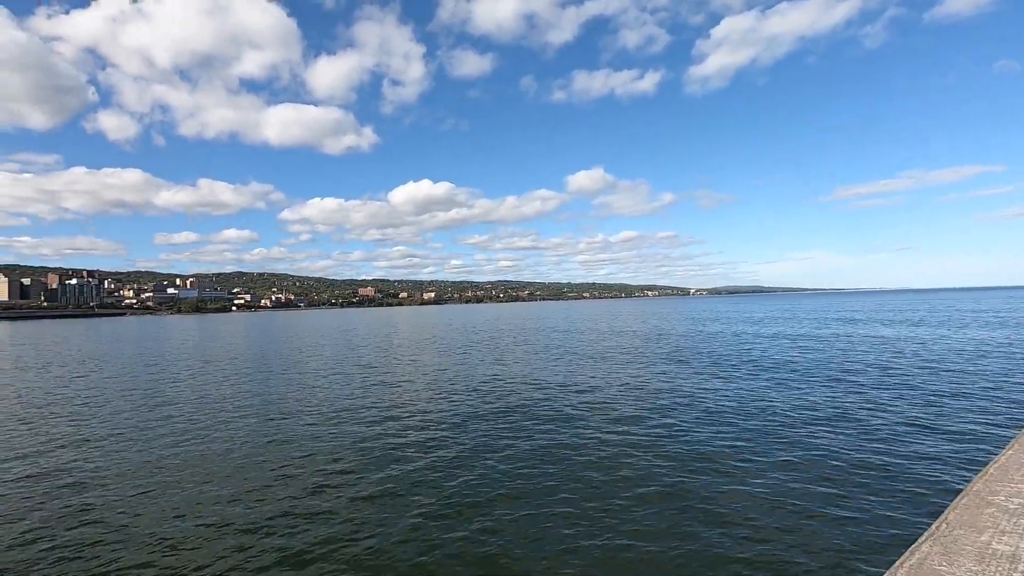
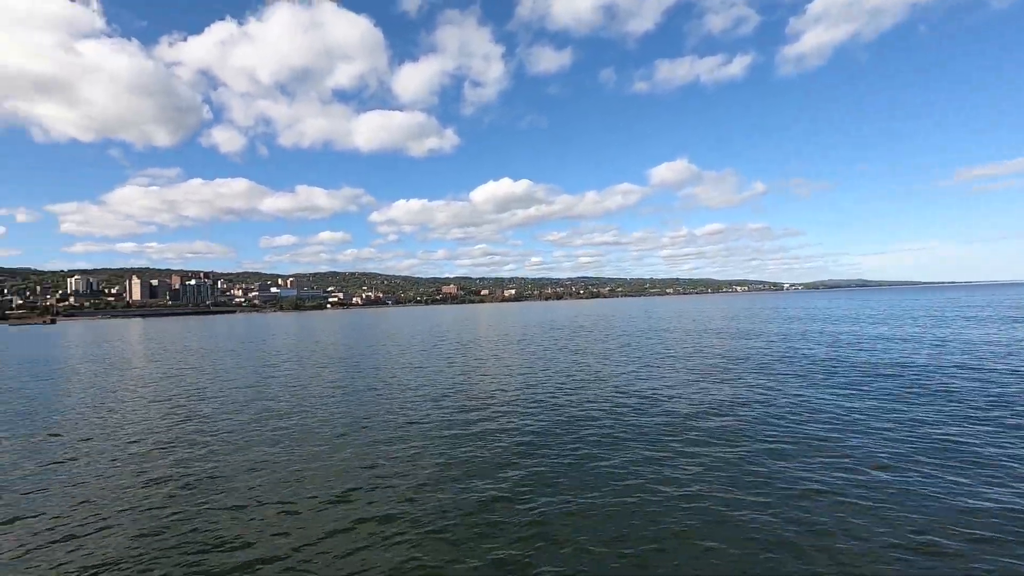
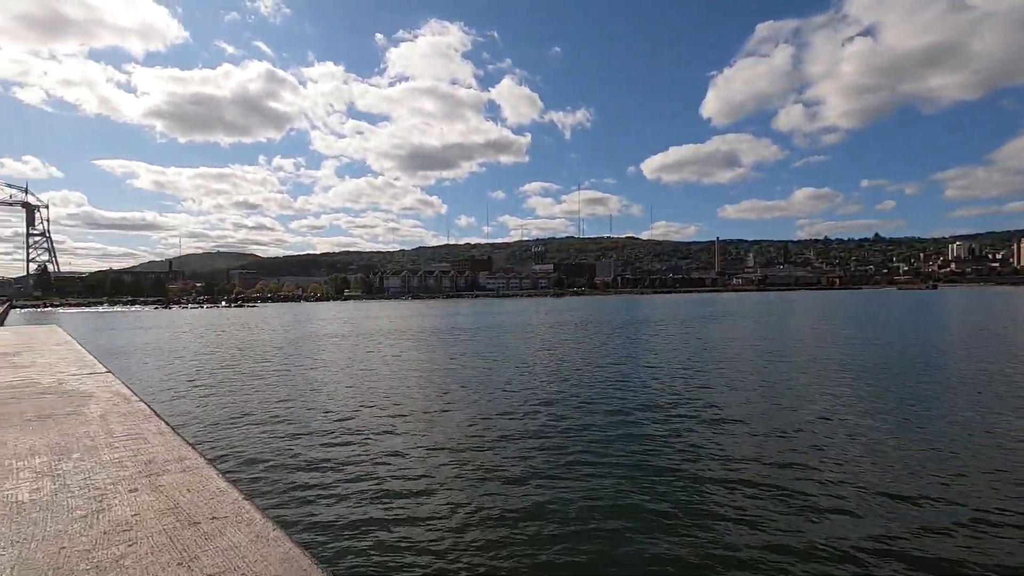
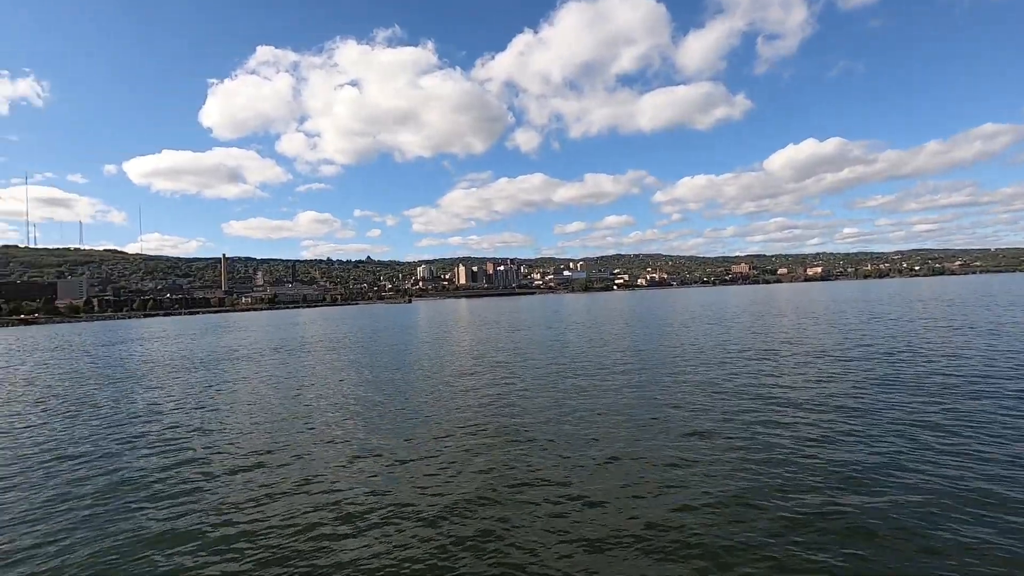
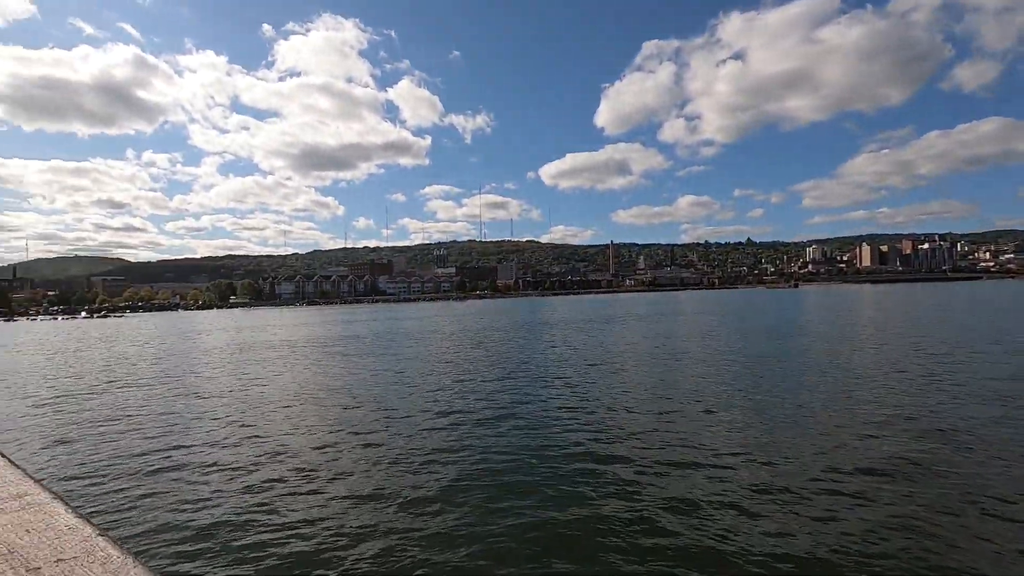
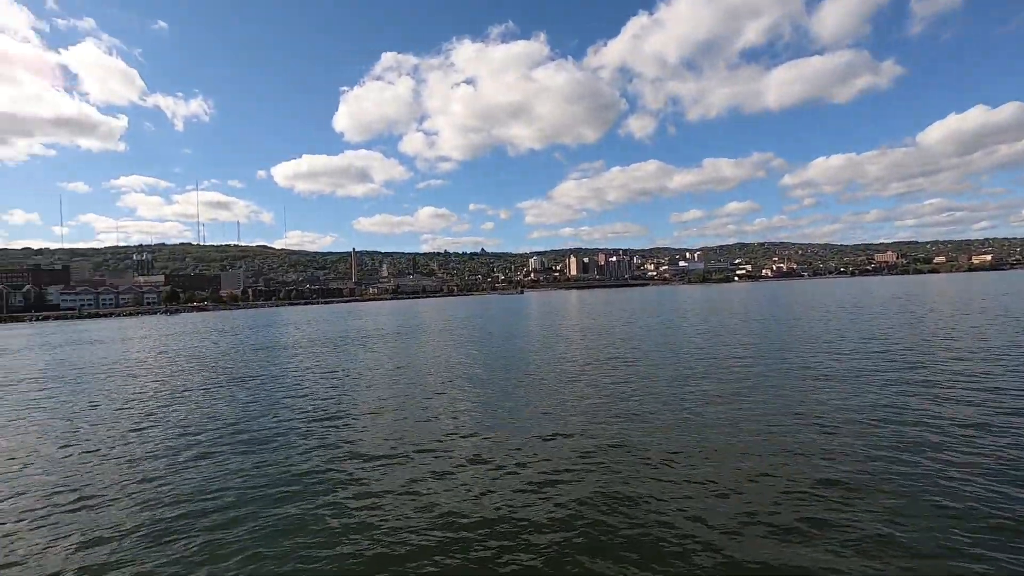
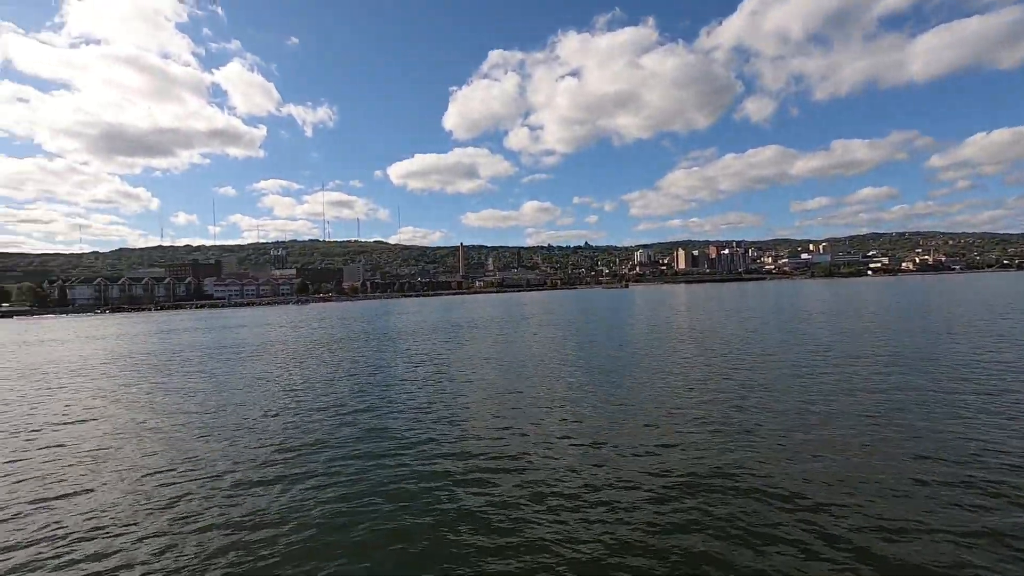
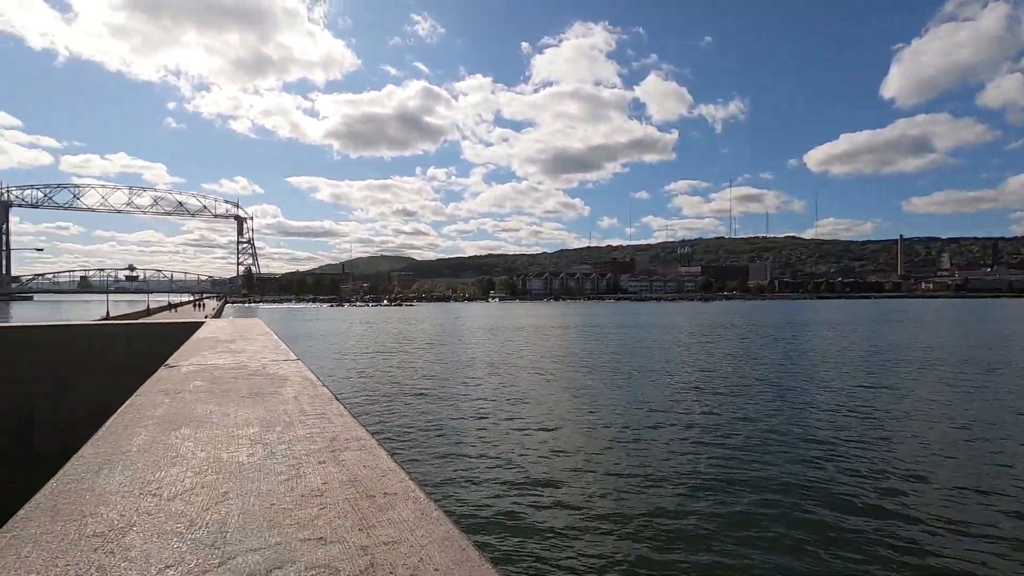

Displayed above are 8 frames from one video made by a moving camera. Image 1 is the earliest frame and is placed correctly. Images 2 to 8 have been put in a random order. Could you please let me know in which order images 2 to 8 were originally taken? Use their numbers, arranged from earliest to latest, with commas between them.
2, 4, 6, 7, 5, 3, 8
